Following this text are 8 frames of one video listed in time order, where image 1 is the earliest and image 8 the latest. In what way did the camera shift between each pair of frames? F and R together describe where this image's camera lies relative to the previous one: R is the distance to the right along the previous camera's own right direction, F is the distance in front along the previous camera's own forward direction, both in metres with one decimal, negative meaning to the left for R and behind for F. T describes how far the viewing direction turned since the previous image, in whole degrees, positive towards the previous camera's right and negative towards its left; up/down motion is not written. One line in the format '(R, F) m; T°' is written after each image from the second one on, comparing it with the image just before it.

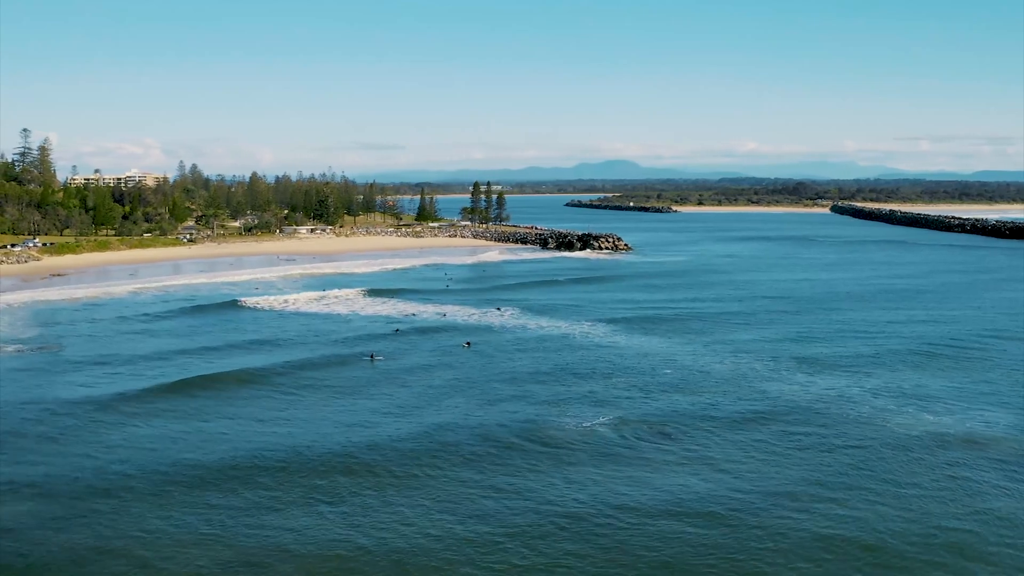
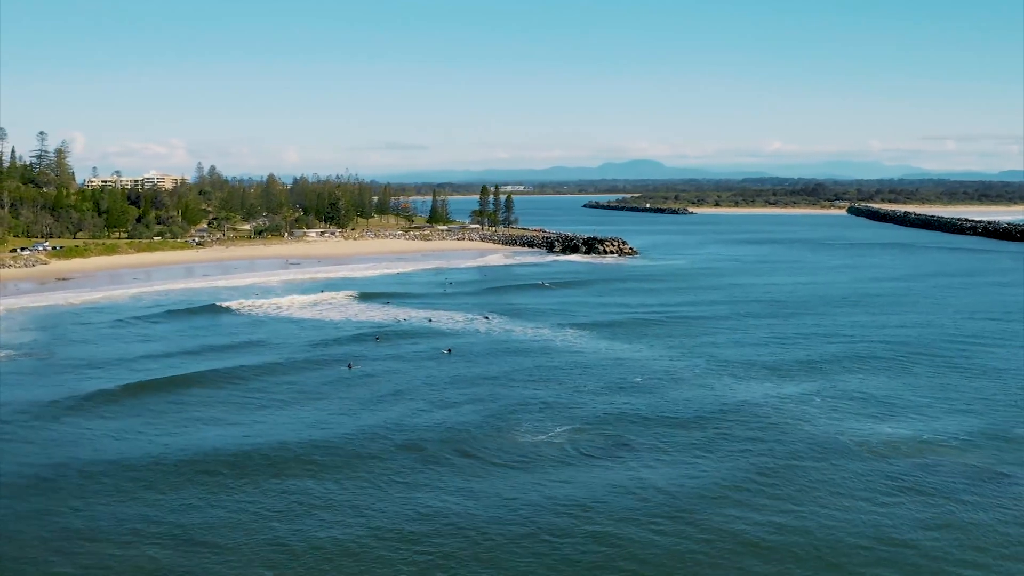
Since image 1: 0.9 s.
(+1.1, -0.3) m; -1°
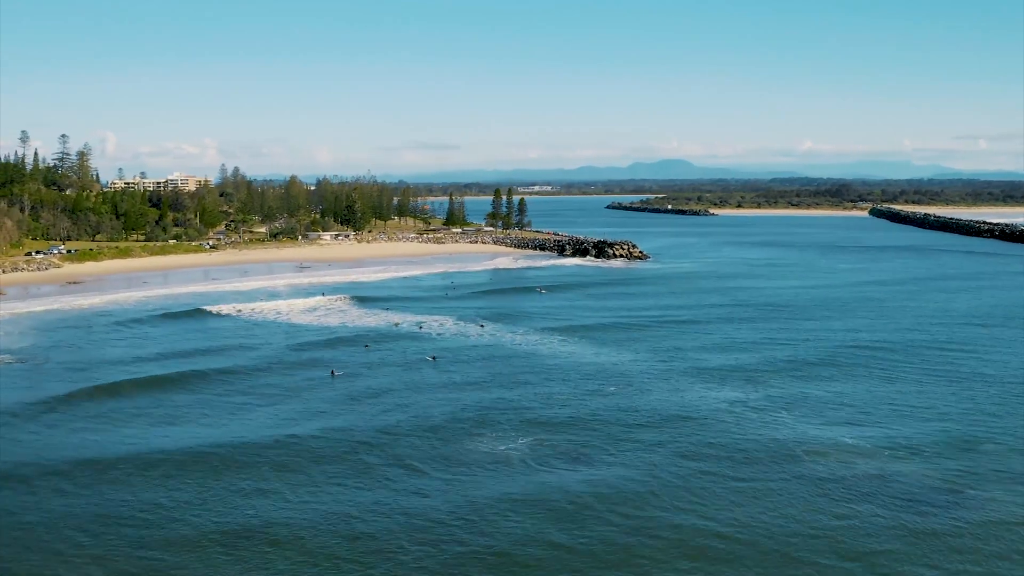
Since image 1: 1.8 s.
(+1.1, -0.3) m; -1°
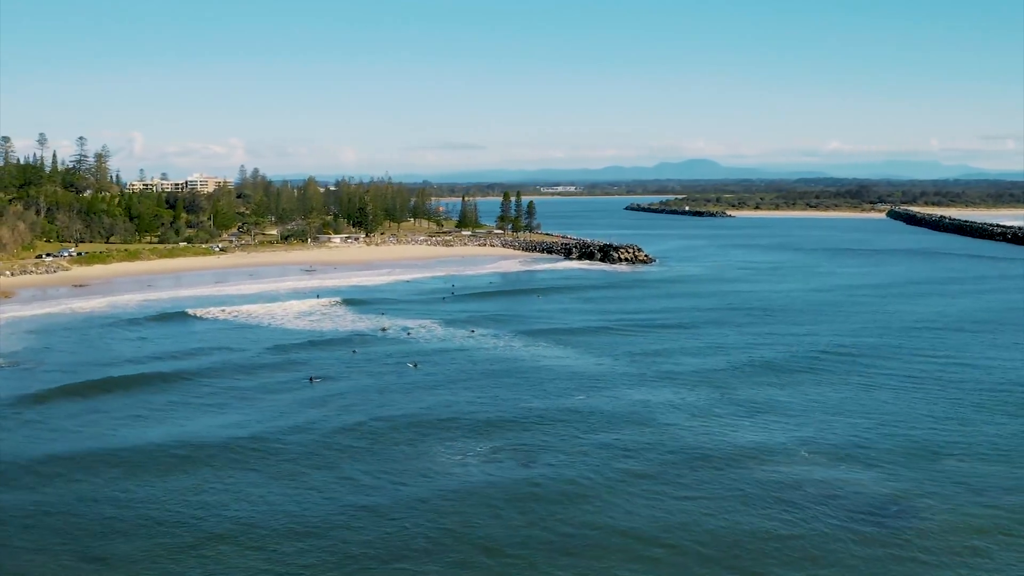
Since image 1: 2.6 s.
(+1.2, -0.4) m; -1°
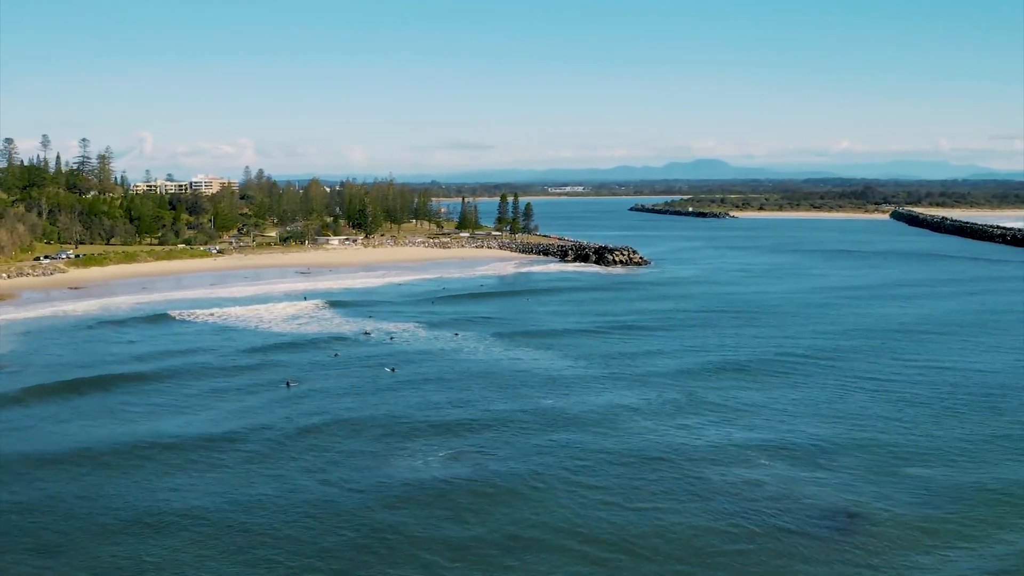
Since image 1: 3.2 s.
(+0.9, -0.5) m; 0°
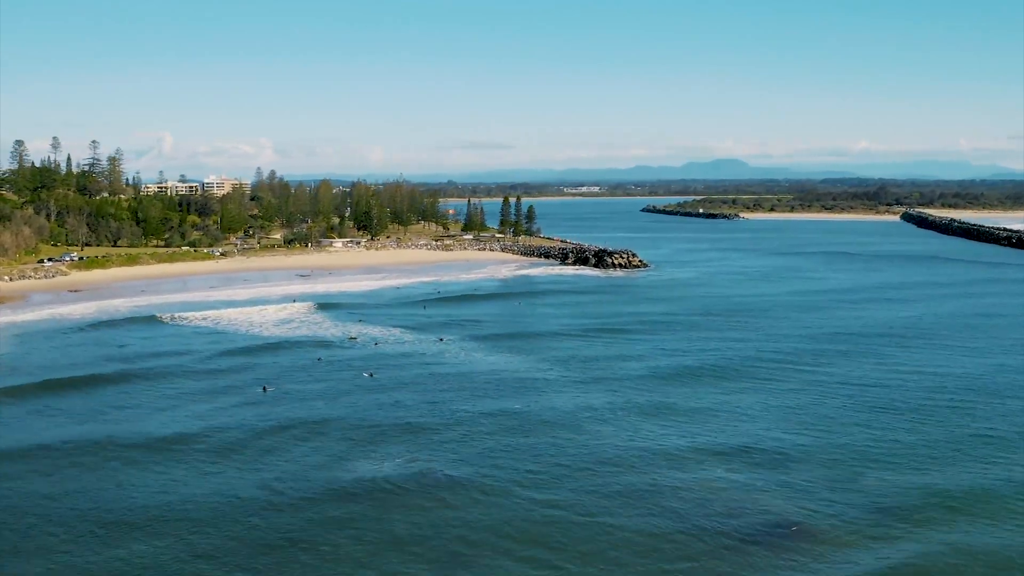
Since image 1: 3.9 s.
(+1.1, -0.5) m; -1°
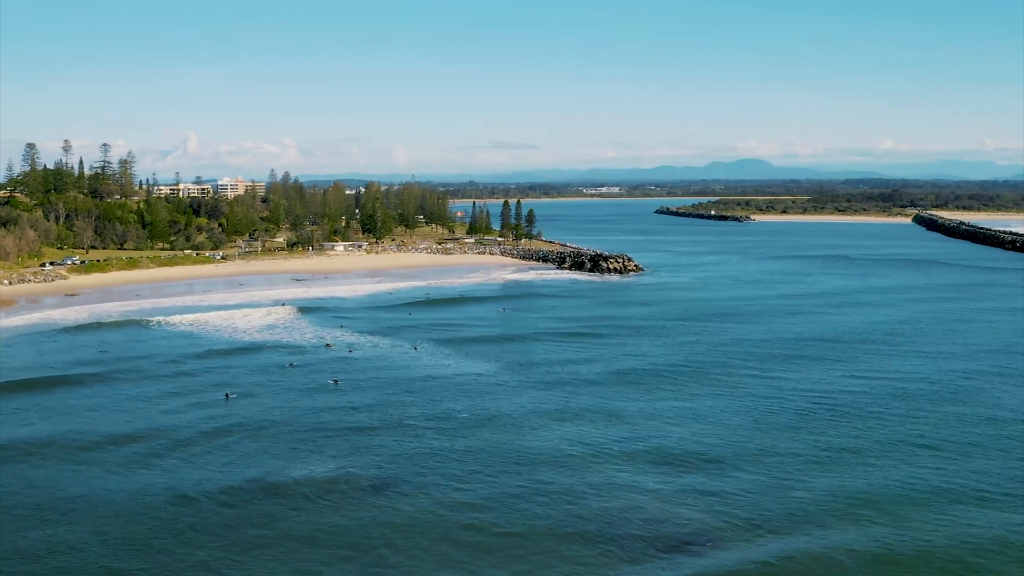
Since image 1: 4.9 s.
(+1.7, -0.8) m; -1°
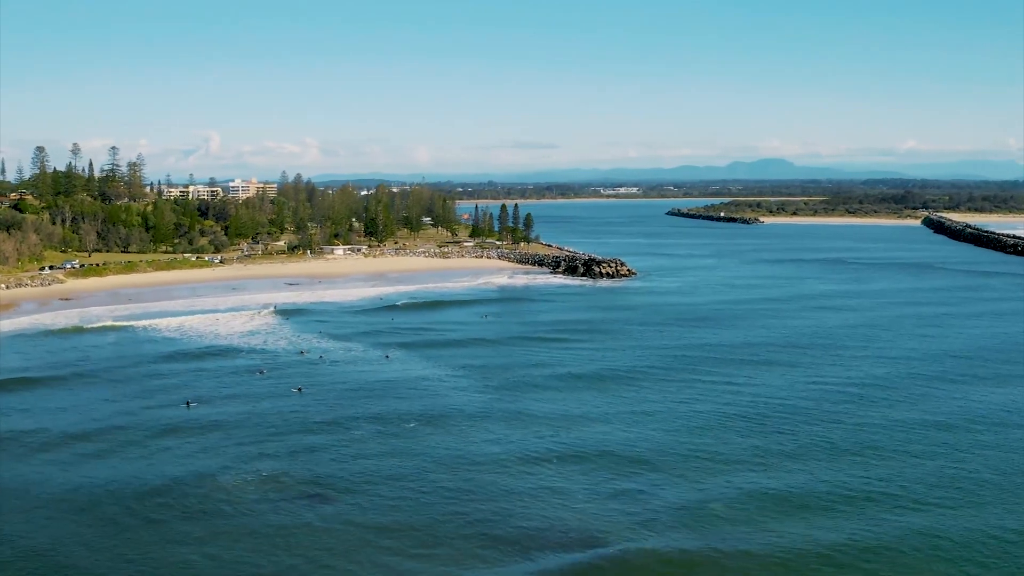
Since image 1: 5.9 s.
(+1.7, -0.9) m; -1°
